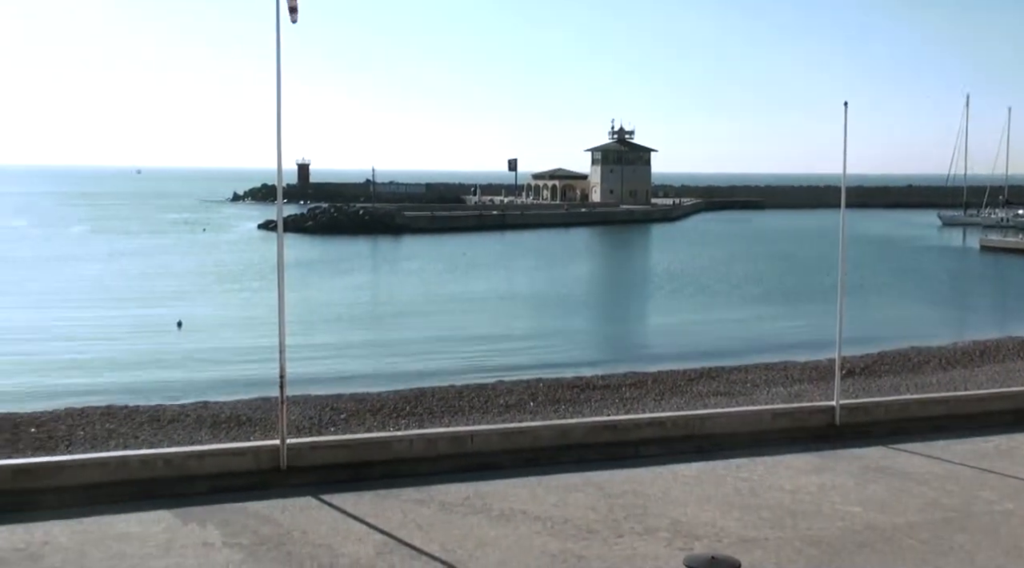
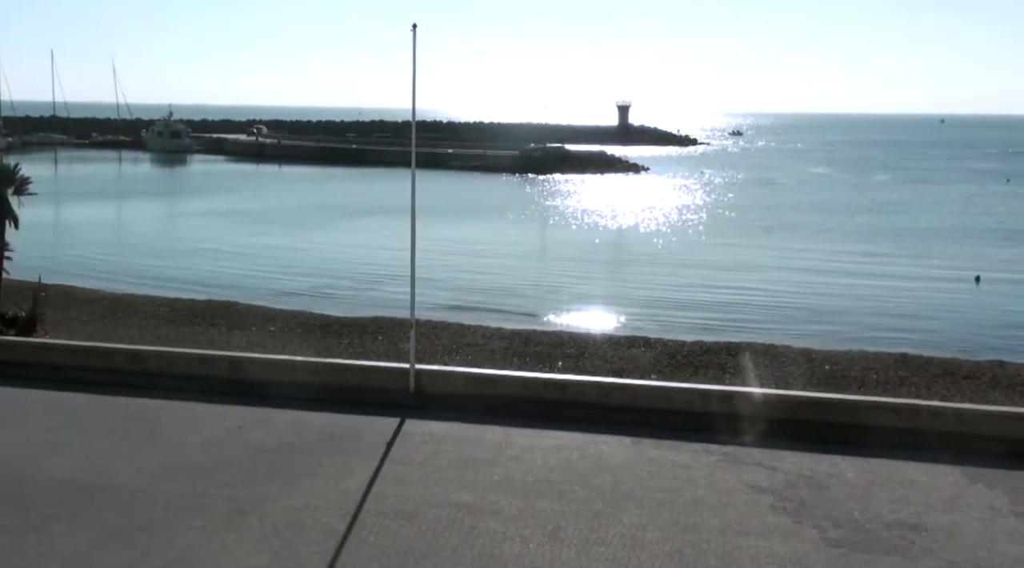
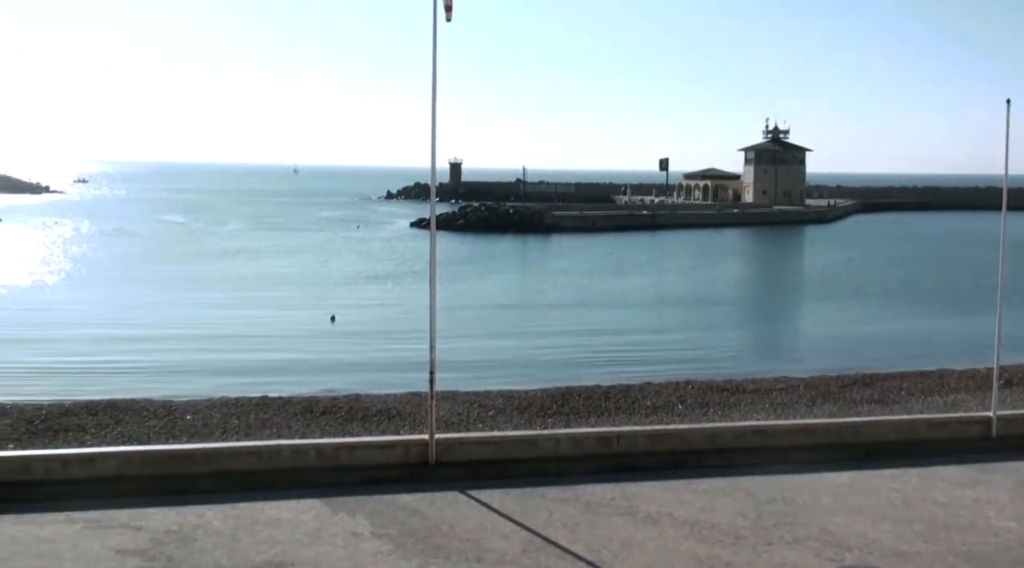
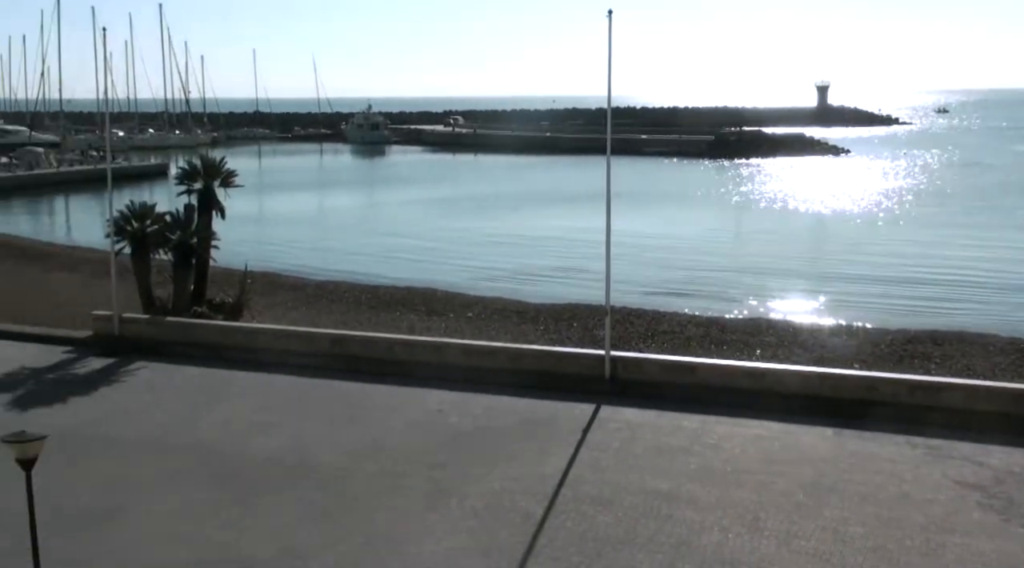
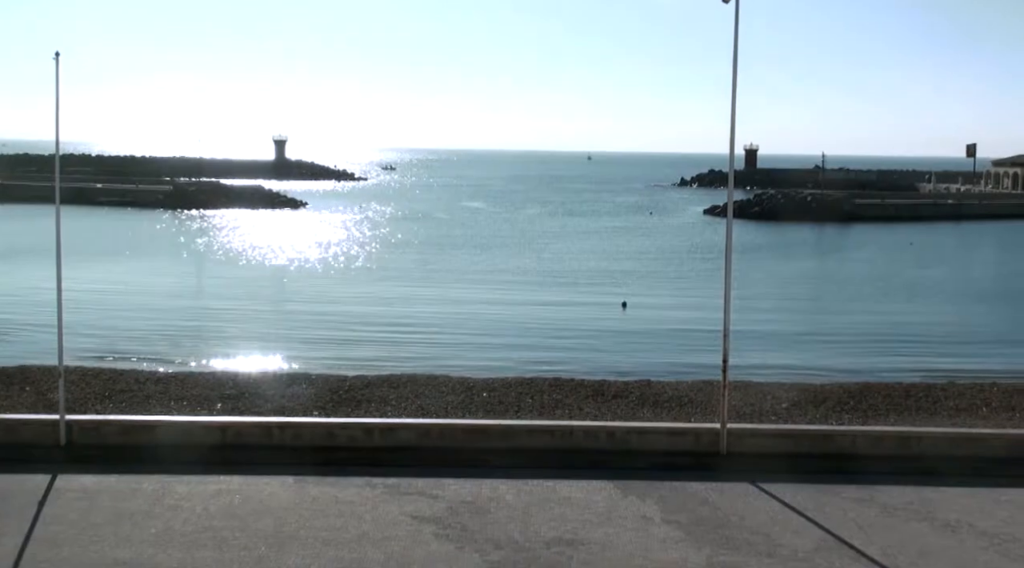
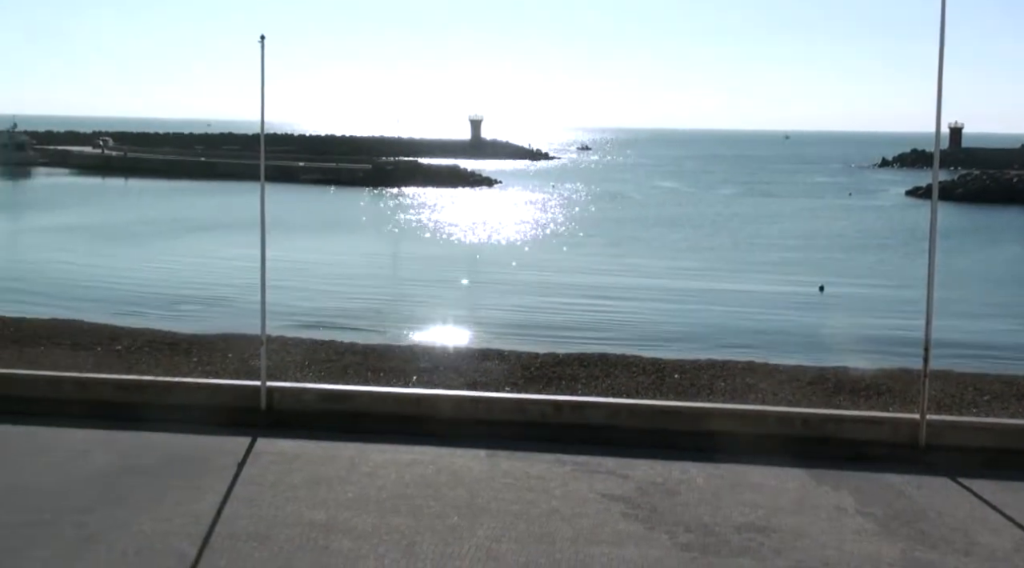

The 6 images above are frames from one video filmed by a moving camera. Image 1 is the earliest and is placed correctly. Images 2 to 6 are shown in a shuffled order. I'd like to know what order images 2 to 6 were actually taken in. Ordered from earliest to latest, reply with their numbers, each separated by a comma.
3, 5, 6, 2, 4
